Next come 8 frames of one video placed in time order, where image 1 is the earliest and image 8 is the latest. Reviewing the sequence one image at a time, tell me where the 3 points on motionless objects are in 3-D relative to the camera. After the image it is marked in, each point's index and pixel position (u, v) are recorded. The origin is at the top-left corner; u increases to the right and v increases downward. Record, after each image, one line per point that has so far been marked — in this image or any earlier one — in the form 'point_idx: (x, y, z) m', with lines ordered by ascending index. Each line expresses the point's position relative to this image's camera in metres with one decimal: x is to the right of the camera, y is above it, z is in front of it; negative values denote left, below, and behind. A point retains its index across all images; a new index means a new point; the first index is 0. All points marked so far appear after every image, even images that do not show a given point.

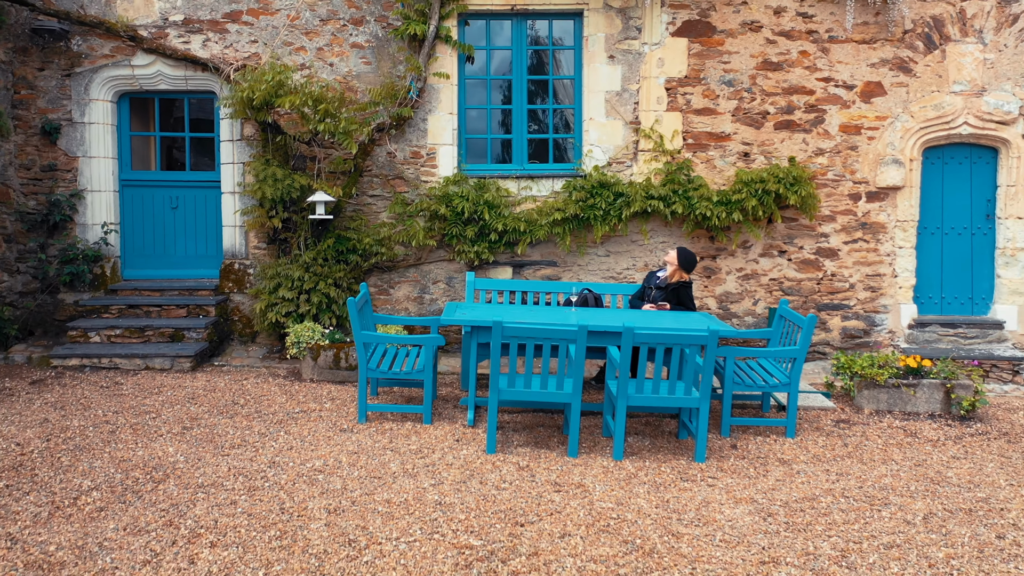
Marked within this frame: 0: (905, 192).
0: (+2.7, +0.7, +5.9) m
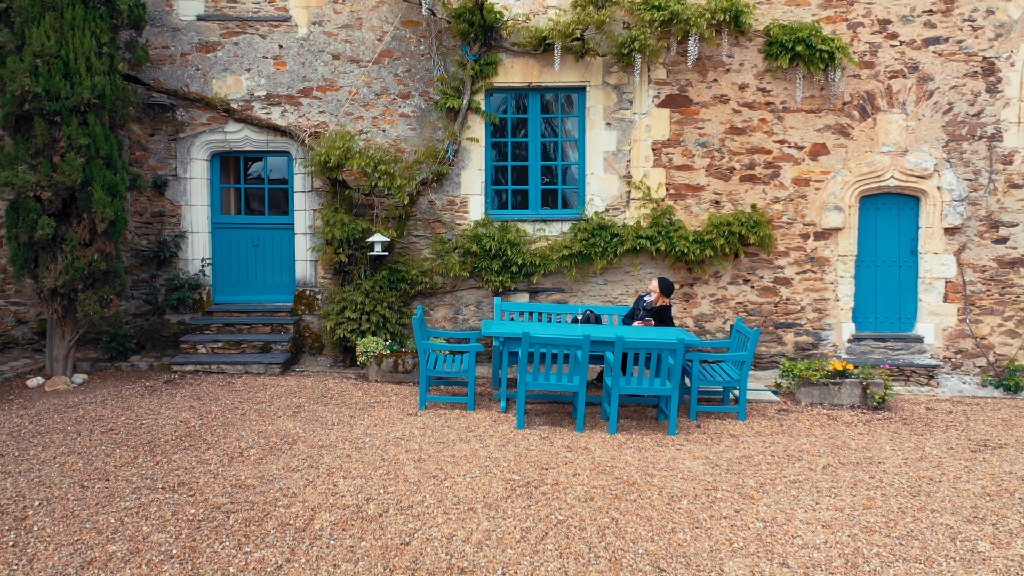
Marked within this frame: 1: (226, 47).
0: (+2.8, +0.5, +7.4) m
1: (-2.4, +2.0, +7.4) m
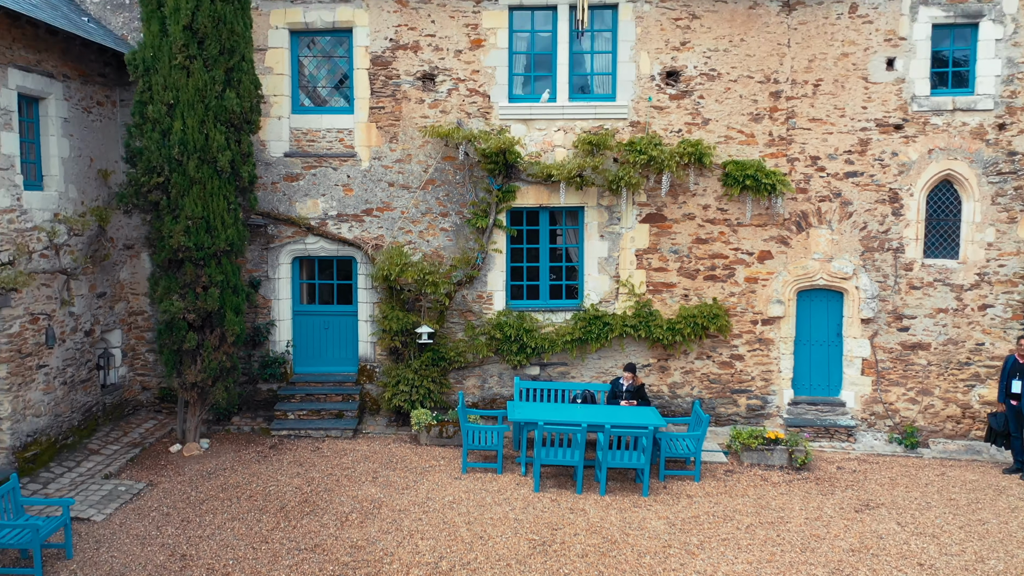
0: (+3.0, -0.3, +9.5) m
1: (-2.2, +1.2, +9.5) m
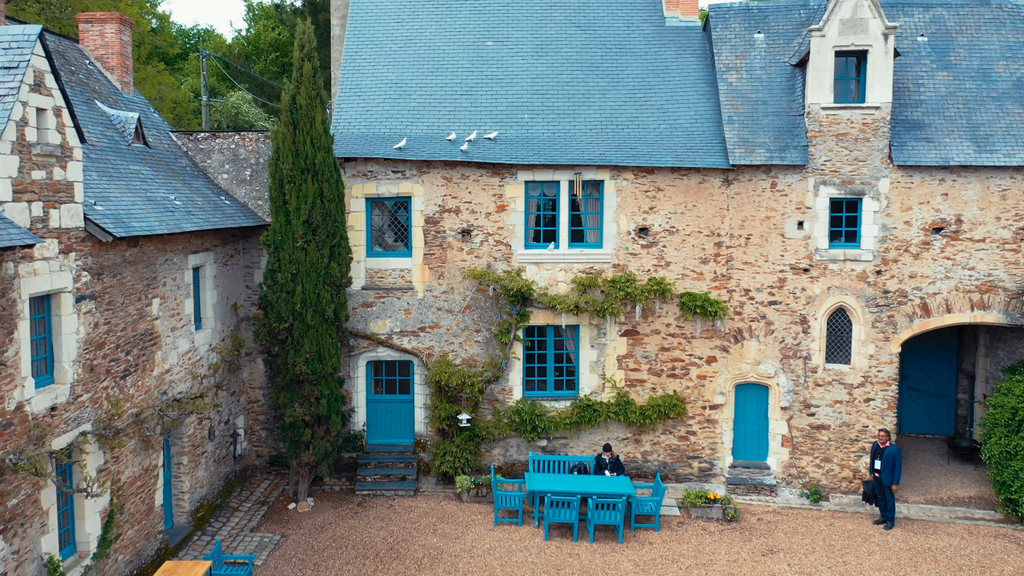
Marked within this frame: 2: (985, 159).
0: (+3.2, -1.7, +13.1) m
1: (-2.0, -0.2, +13.0) m
2: (+6.5, +1.8, +11.9) m
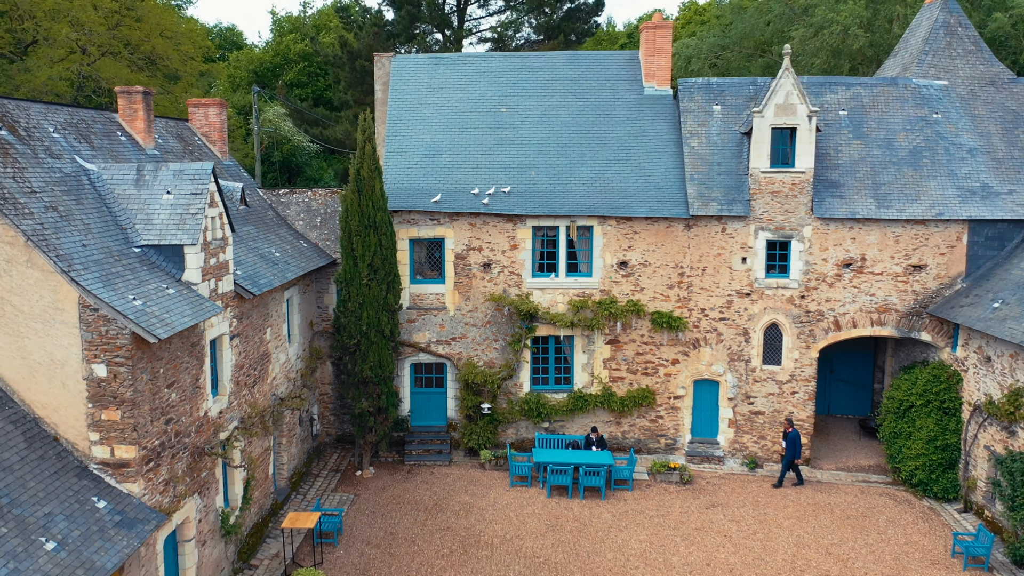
0: (+3.4, -2.1, +17.0) m
1: (-1.8, -0.6, +16.9) m
2: (+6.7, +1.3, +15.7) m
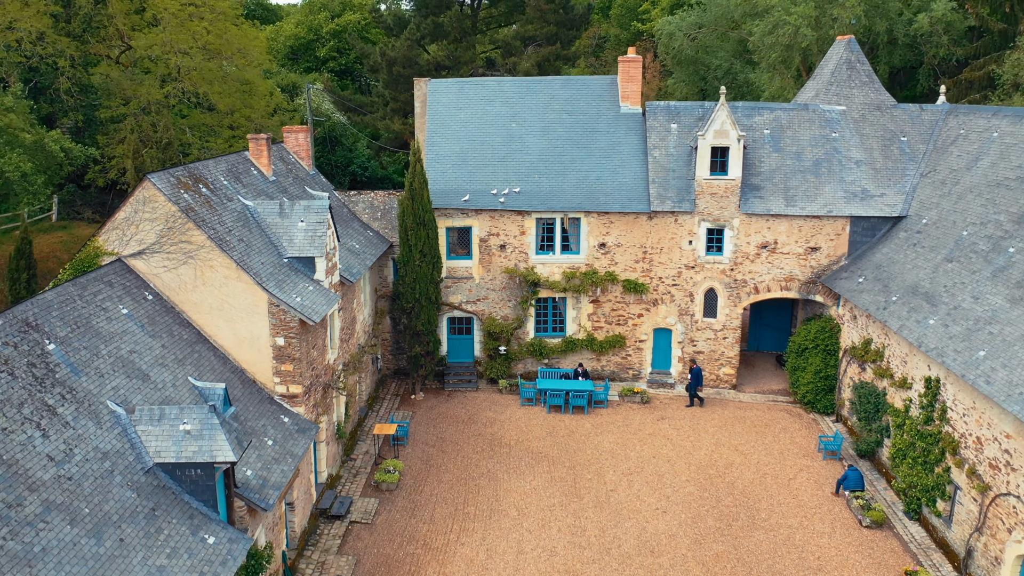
0: (+3.6, -1.4, +23.4) m
1: (-1.6, +0.1, +23.2) m
2: (+6.9, +1.9, +21.8) m
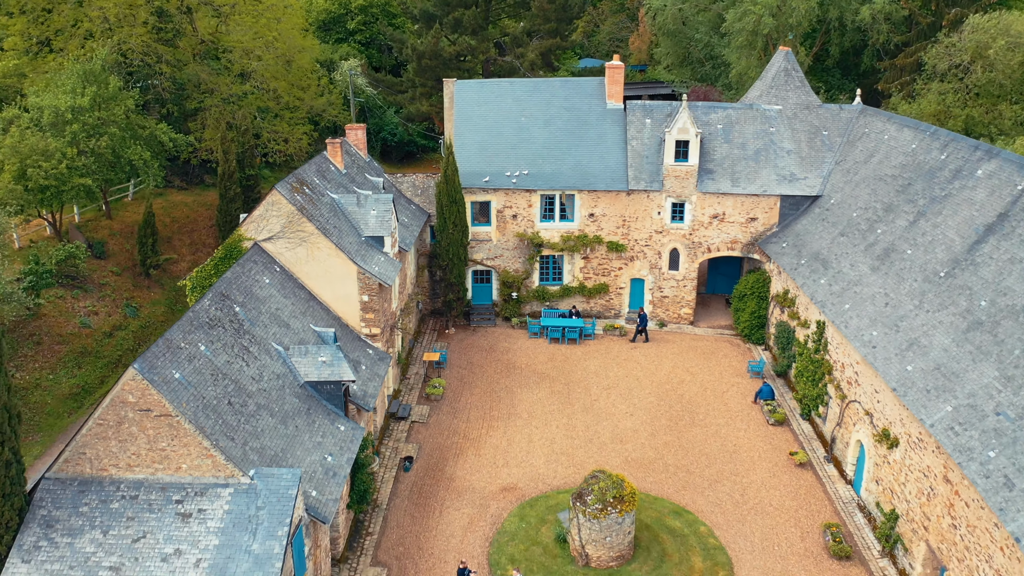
0: (+4.0, 0.0, +30.5) m
1: (-1.2, +1.4, +30.1) m
2: (+7.2, +3.2, +28.5) m
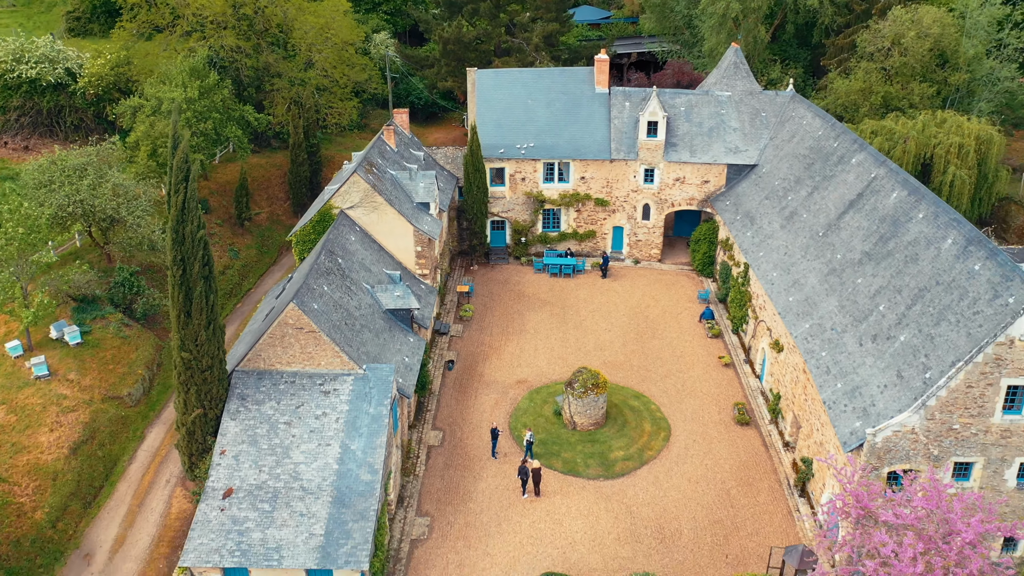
0: (+4.4, +2.5, +39.5) m
1: (-0.8, +3.8, +39.0) m
2: (+7.6, +5.4, +37.3) m
